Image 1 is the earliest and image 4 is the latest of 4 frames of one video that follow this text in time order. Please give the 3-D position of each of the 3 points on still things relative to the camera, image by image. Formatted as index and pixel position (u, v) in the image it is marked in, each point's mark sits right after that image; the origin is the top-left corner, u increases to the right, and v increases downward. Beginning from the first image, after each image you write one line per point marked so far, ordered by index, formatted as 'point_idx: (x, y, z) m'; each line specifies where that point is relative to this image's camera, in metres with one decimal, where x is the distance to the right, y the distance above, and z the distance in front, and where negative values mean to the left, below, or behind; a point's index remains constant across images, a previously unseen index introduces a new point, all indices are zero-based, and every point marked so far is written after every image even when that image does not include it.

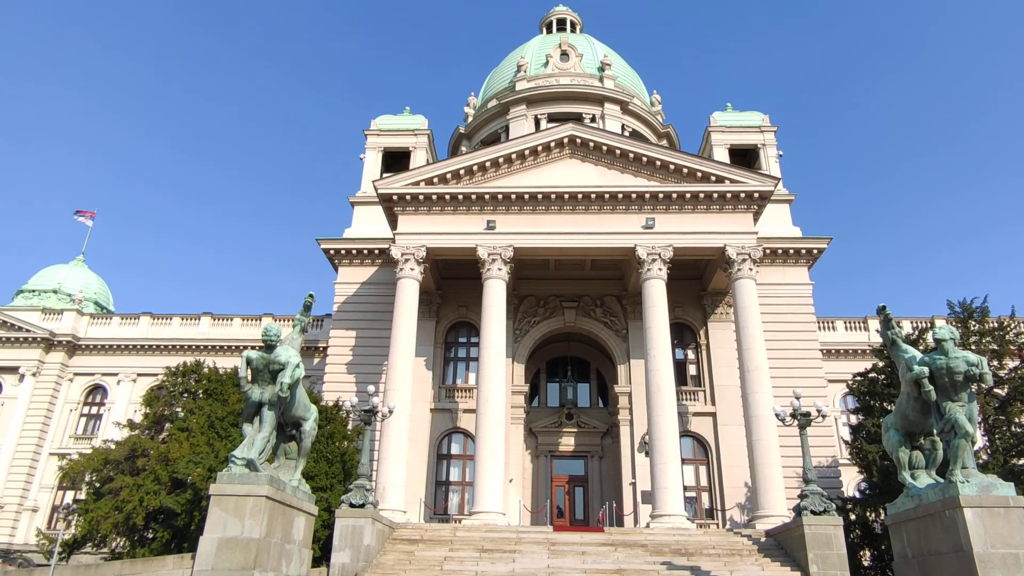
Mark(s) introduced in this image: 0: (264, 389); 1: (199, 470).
0: (-4.3, -1.7, +12.8) m
1: (-8.1, -4.7, +19.1) m
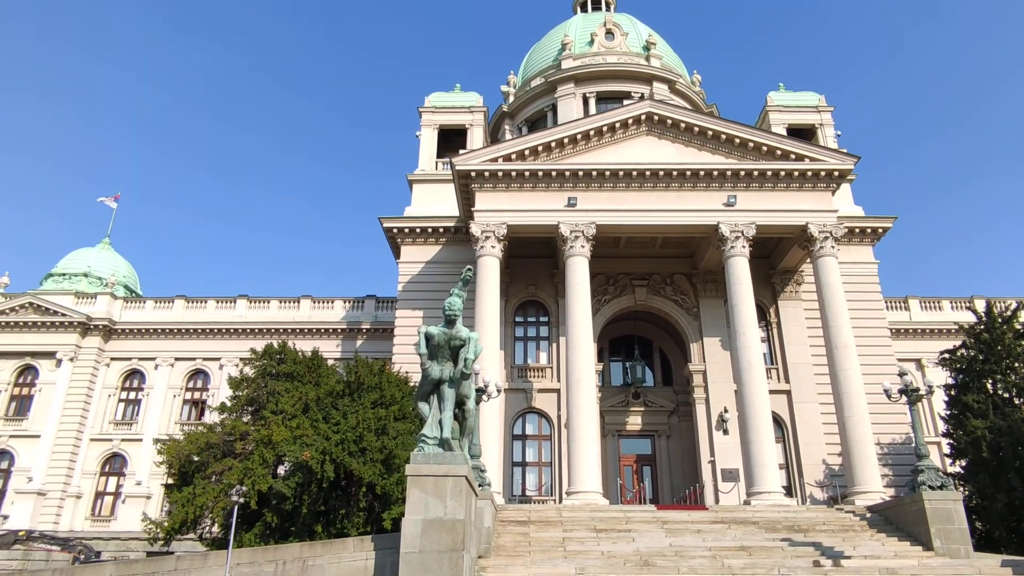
0: (-1.1, -1.3, +12.5) m
1: (-5.1, -4.1, +18.7) m
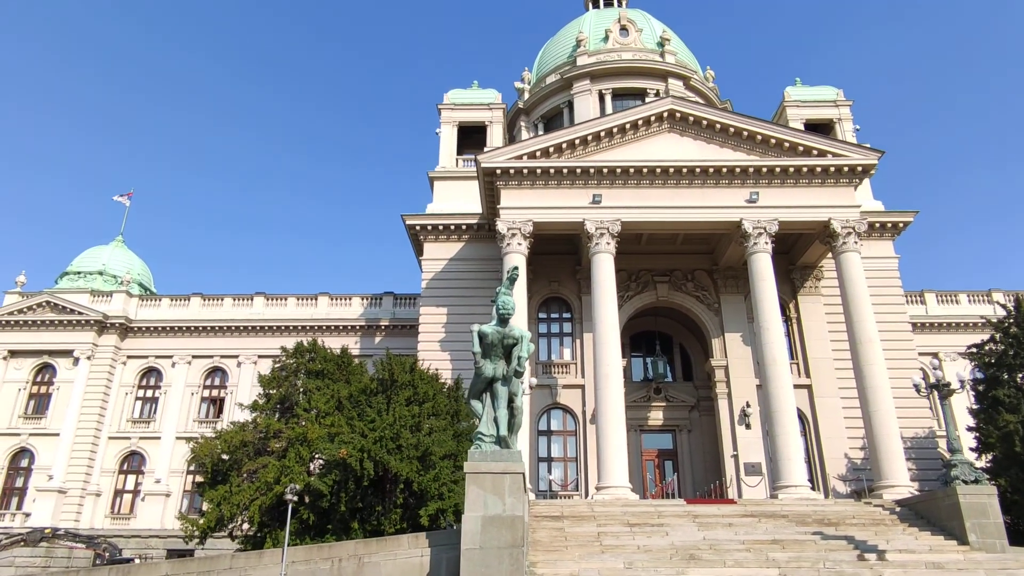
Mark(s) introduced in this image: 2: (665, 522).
0: (-0.3, -1.3, +12.6) m
1: (-4.2, -4.1, +18.8) m
2: (+4.1, -6.2, +19.6) m
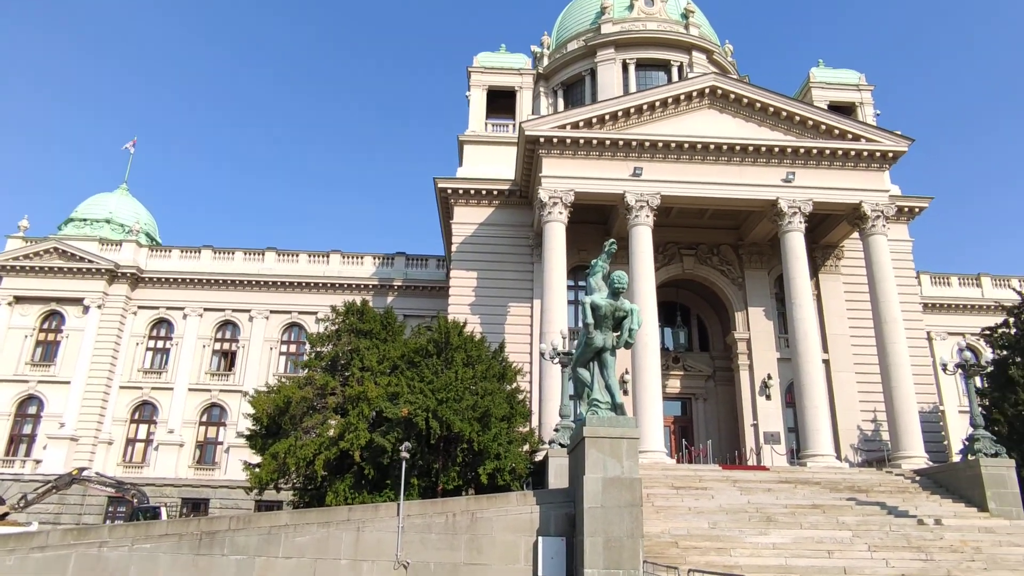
0: (+1.7, -0.8, +13.2) m
1: (-2.6, -3.2, +19.4) m
2: (+5.5, -5.5, +20.7) m
